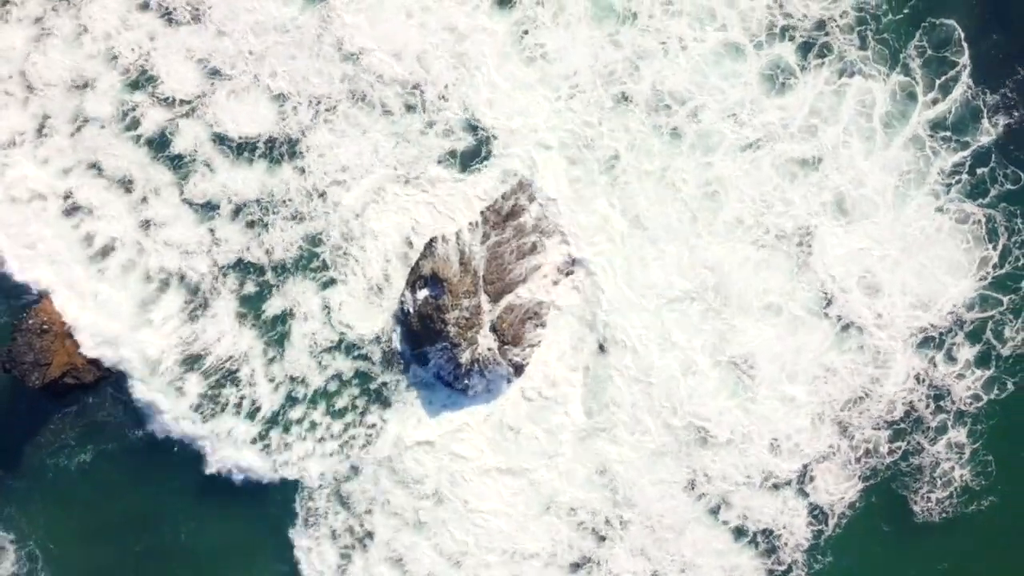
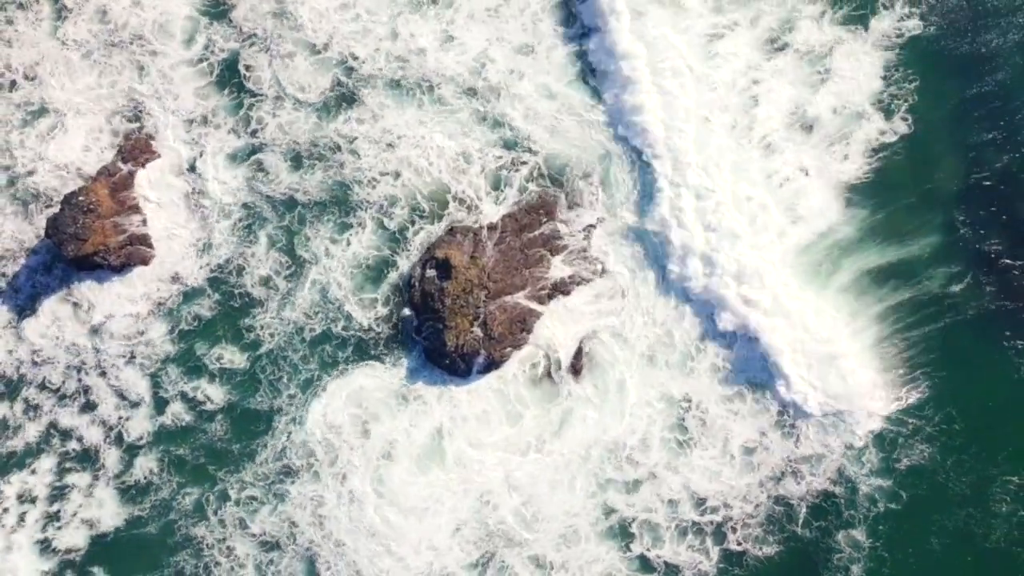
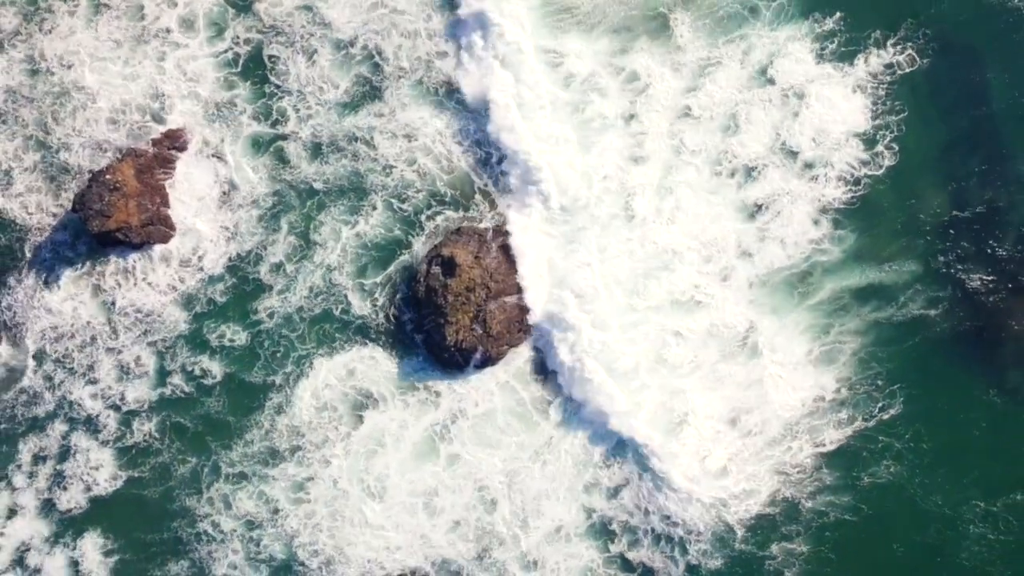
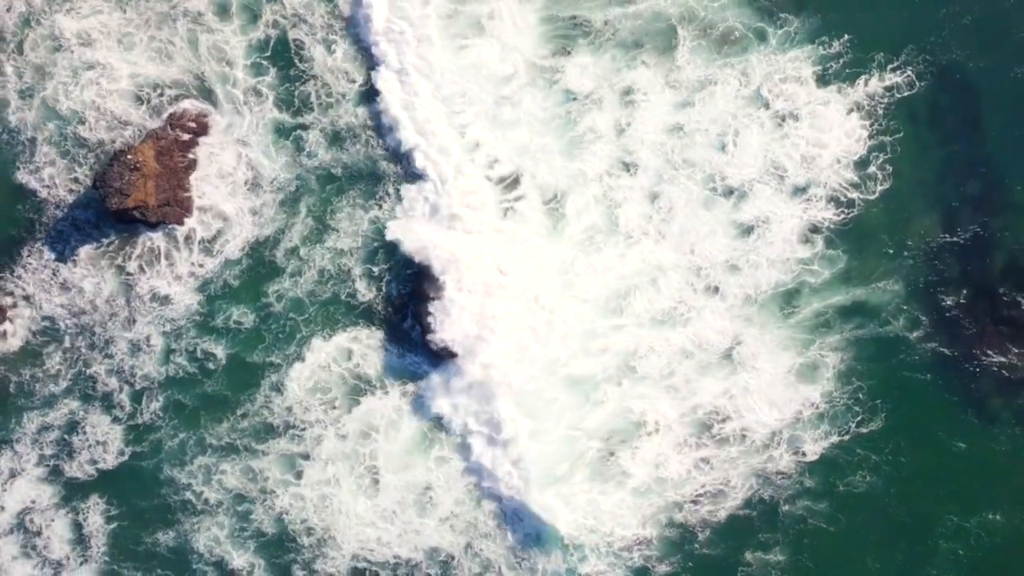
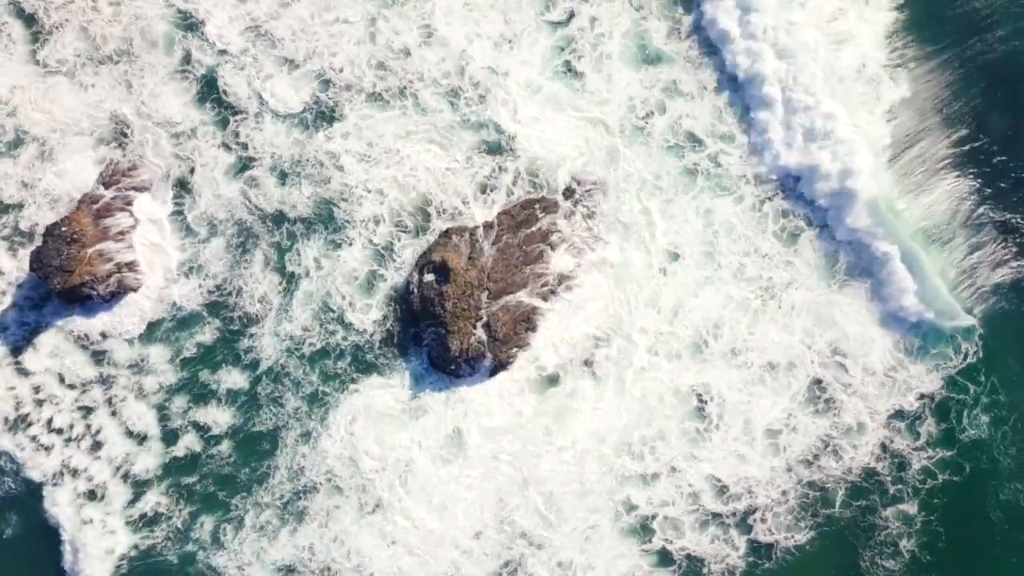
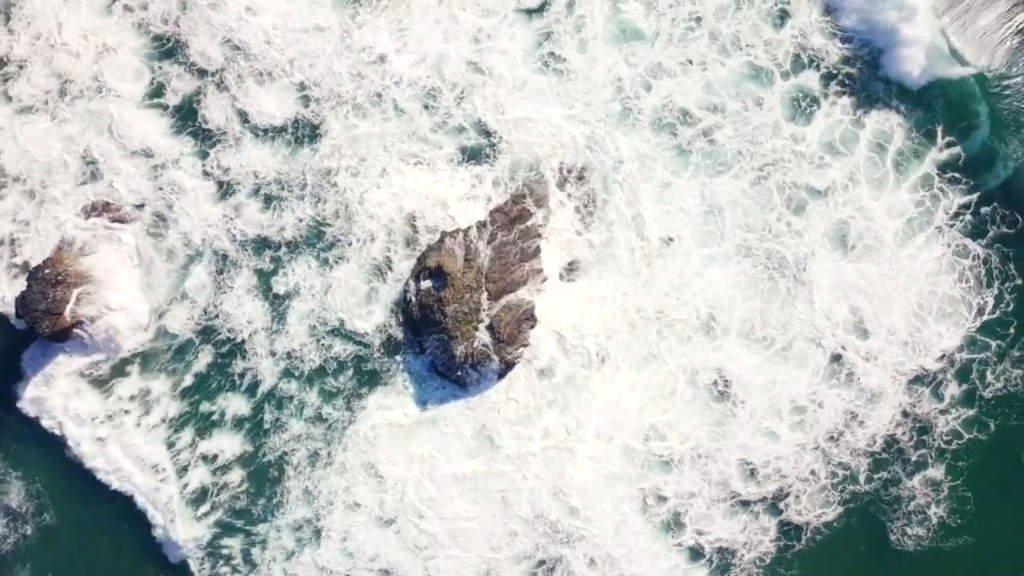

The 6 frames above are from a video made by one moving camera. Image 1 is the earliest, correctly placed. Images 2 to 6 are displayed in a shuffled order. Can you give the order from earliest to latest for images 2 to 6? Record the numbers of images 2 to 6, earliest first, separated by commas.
6, 5, 2, 3, 4
